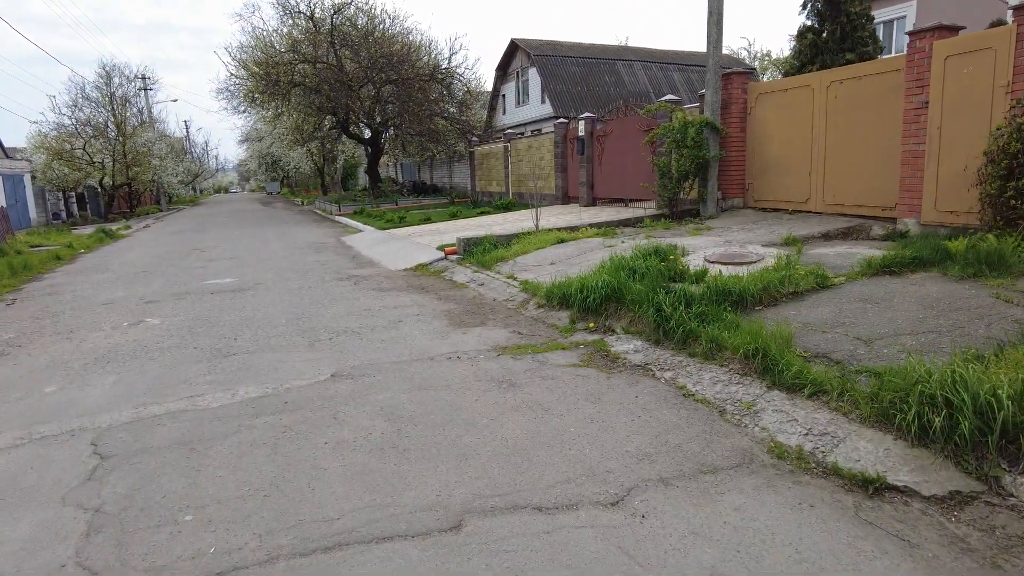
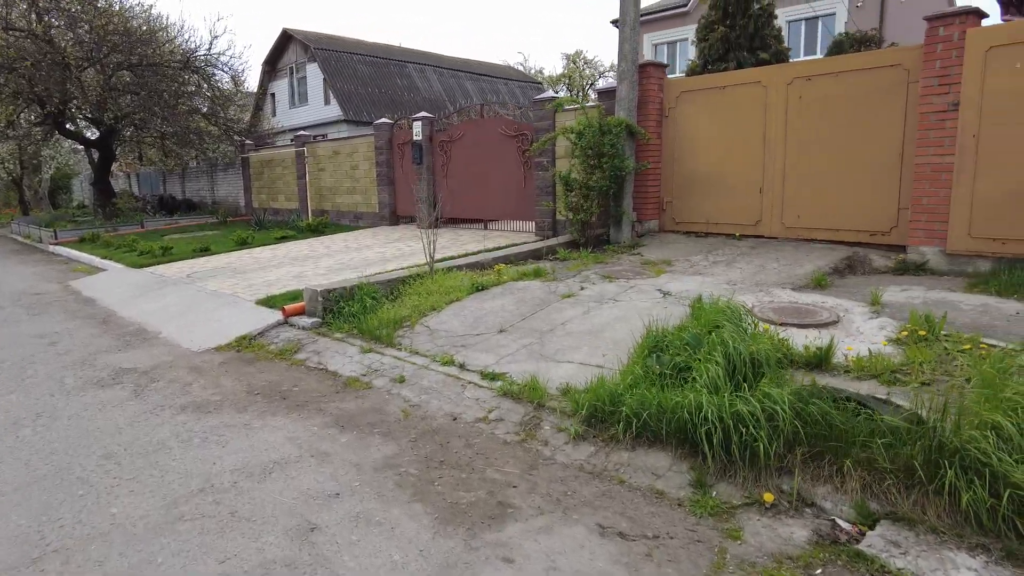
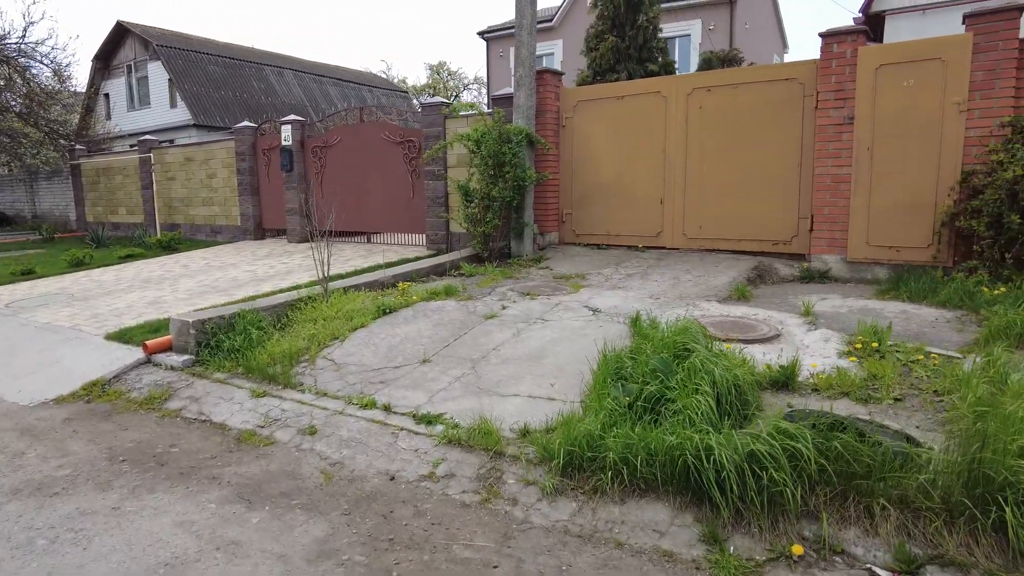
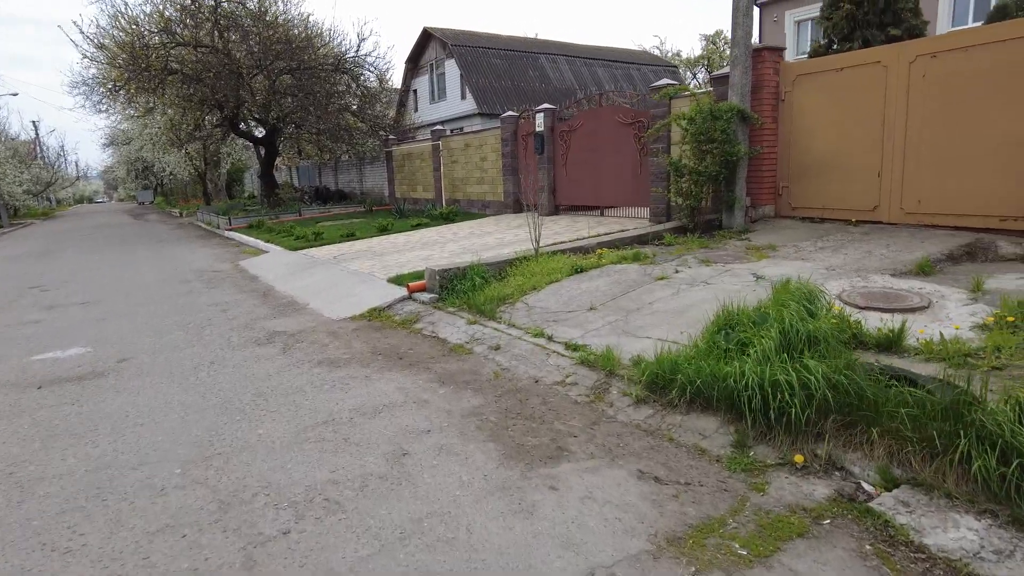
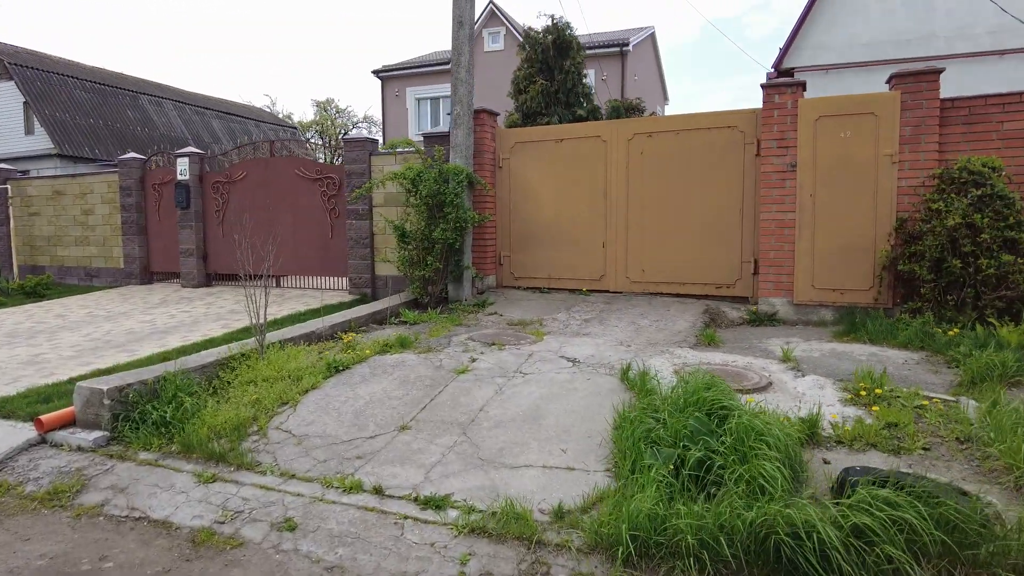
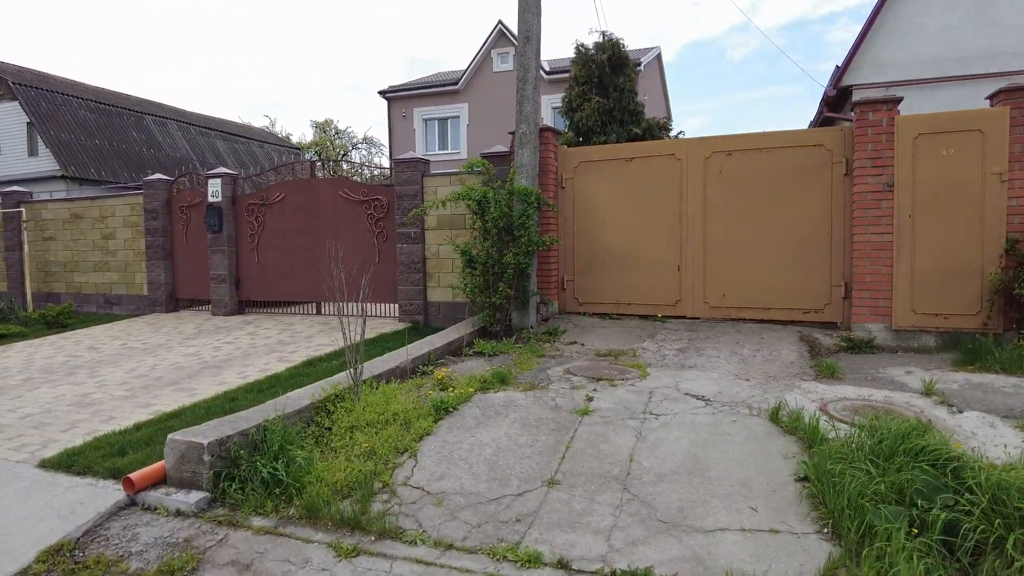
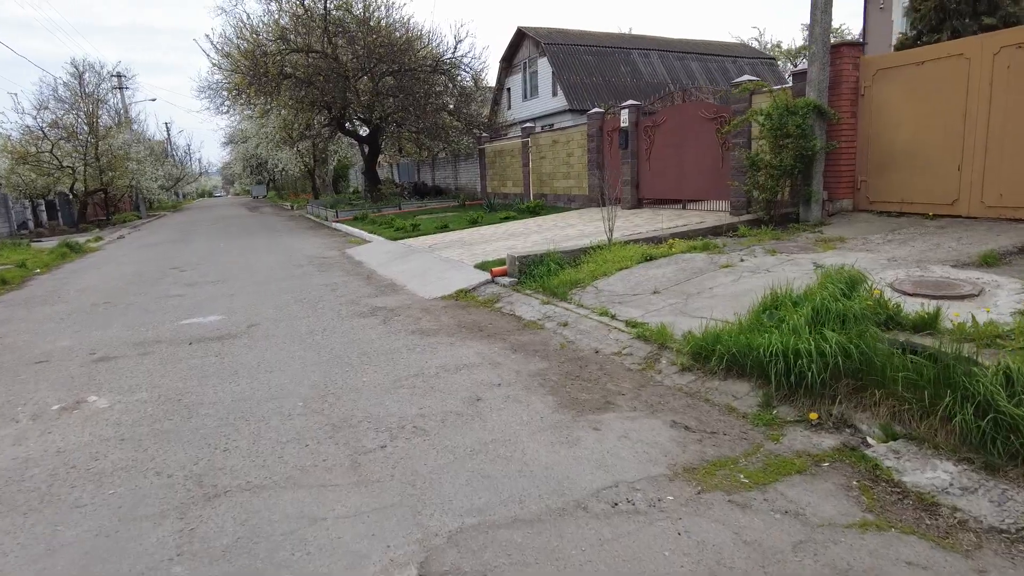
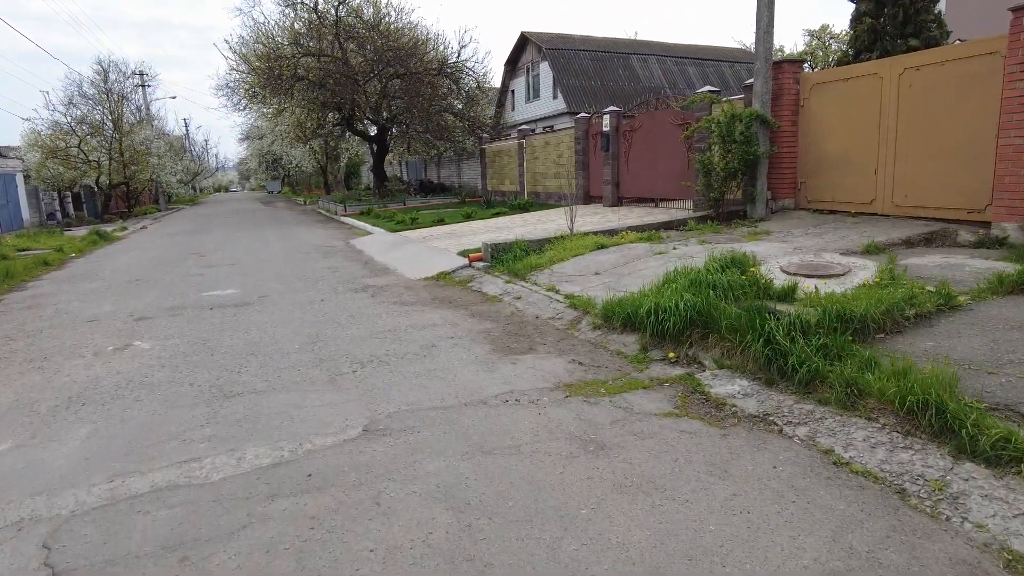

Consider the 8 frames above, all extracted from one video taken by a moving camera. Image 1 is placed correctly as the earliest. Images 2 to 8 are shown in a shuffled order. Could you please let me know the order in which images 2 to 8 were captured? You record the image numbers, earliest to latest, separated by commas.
8, 7, 4, 2, 3, 5, 6
